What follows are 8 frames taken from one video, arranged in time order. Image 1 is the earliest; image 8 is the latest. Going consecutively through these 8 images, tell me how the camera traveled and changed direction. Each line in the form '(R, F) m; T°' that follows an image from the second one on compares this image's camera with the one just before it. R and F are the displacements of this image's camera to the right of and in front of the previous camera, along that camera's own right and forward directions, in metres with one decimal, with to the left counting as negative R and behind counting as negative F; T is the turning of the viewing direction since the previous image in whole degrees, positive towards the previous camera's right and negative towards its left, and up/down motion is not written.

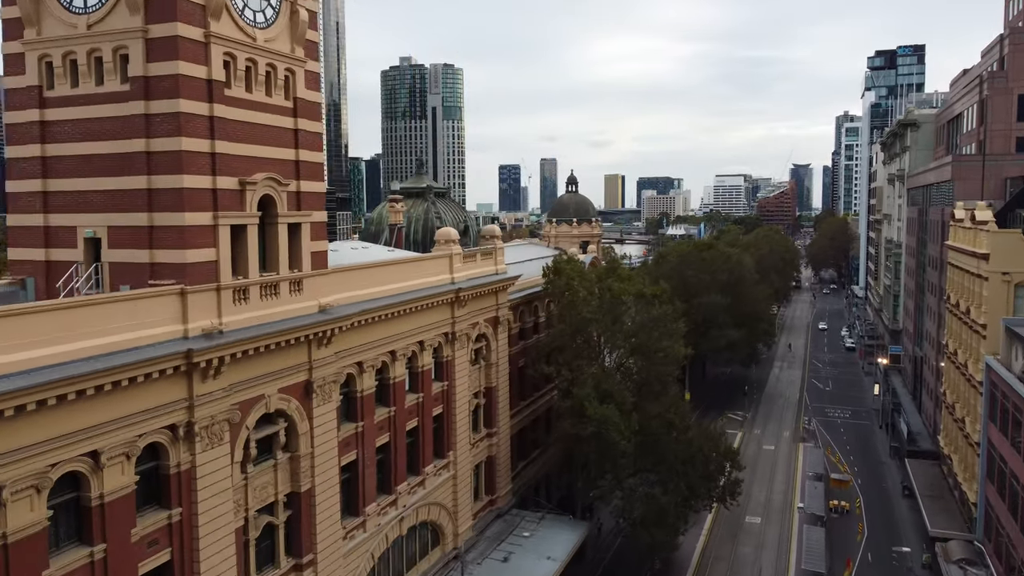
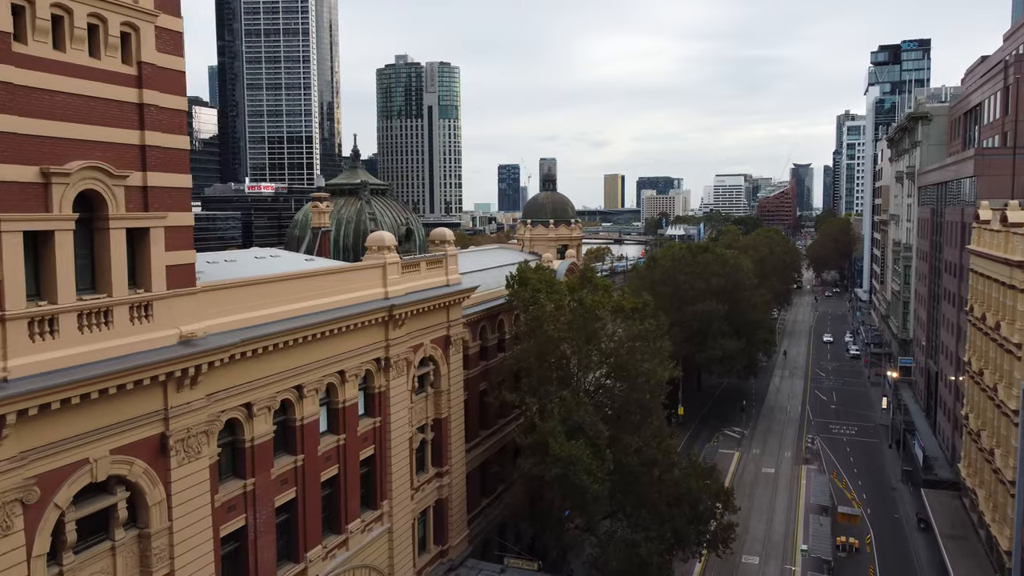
(+1.6, +4.8) m; 0°
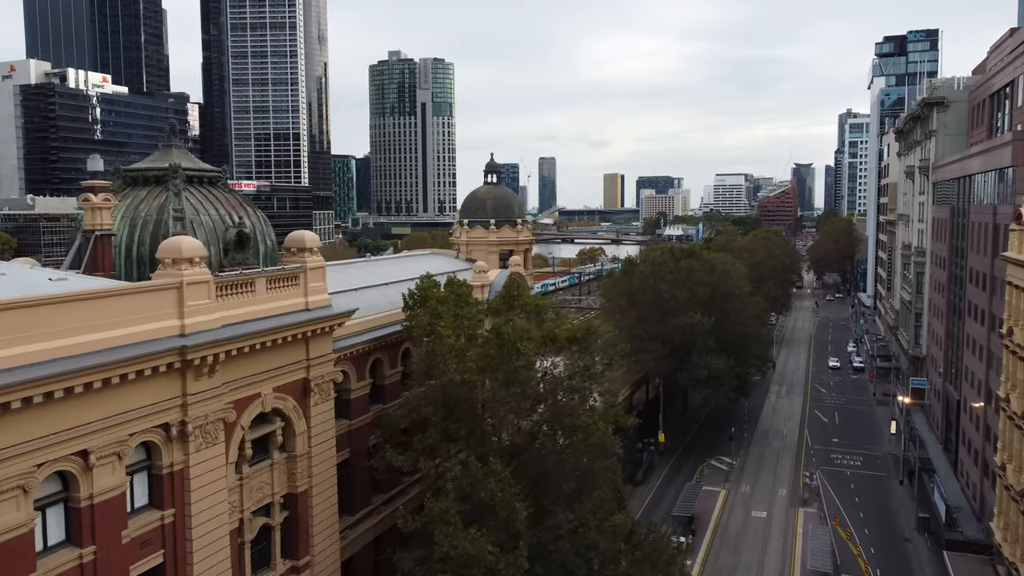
(+2.9, +7.5) m; 0°
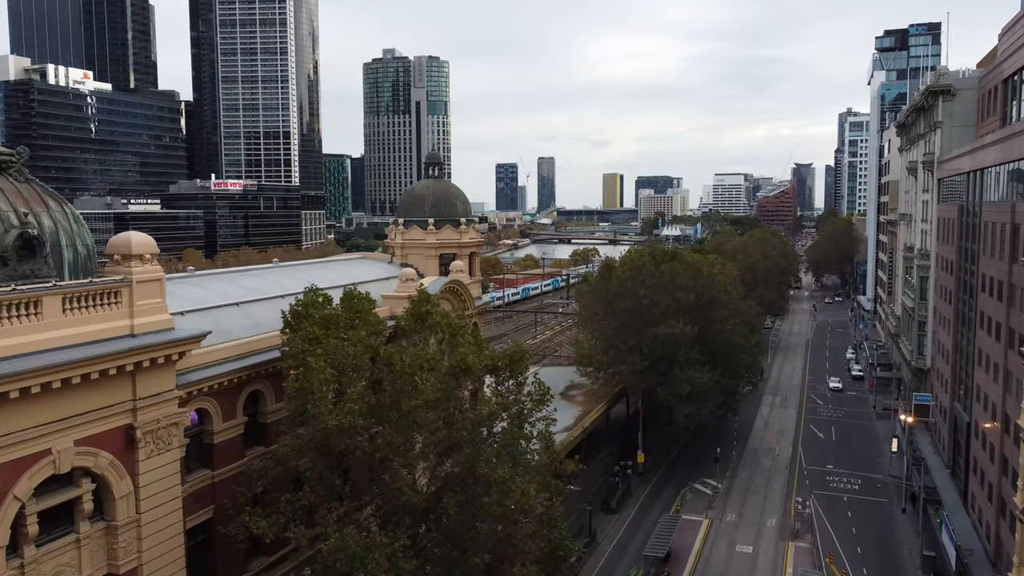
(+2.1, +4.6) m; 0°
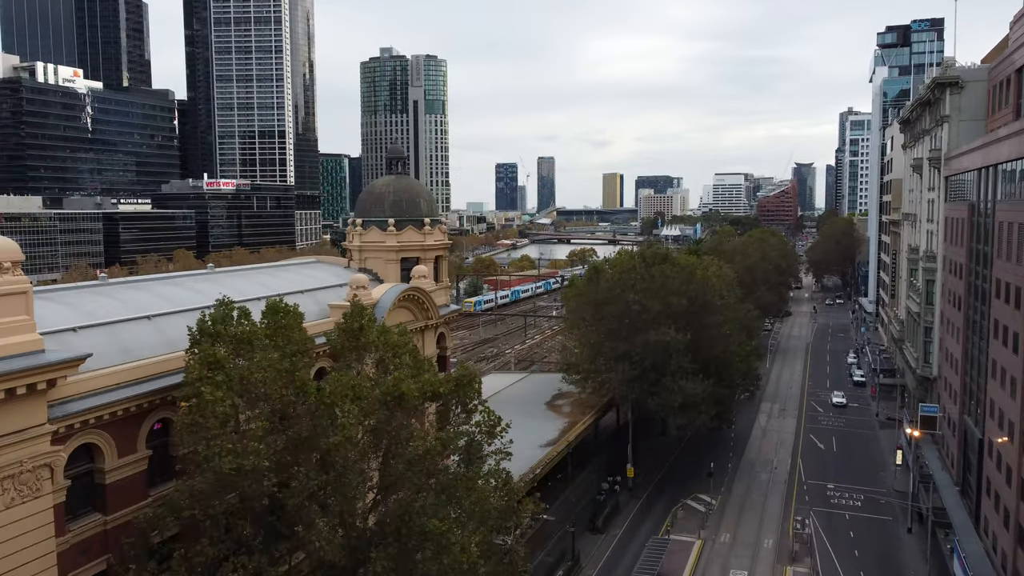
(+1.0, +2.7) m; 0°
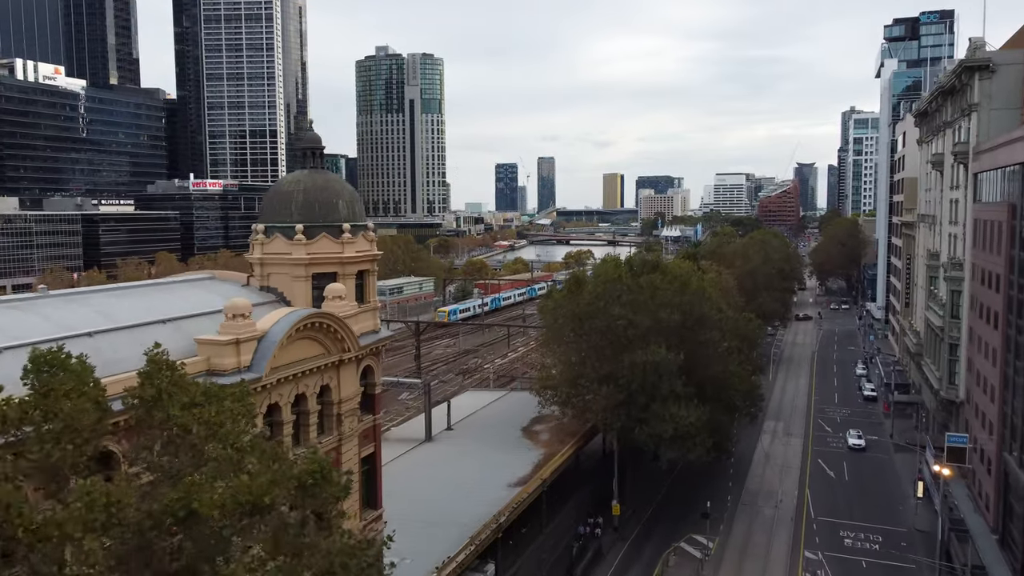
(+1.6, +5.5) m; 0°
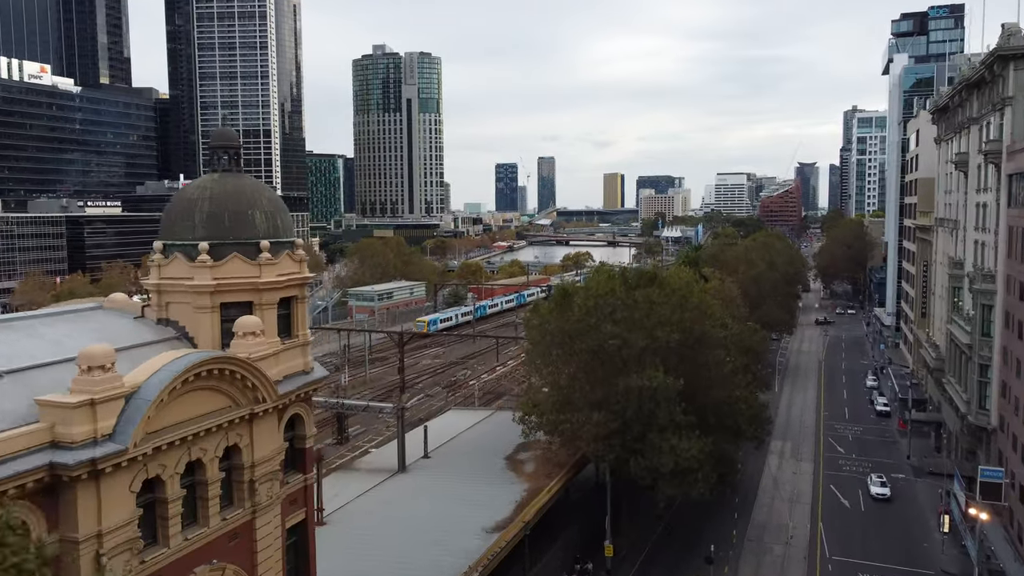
(+0.9, +4.2) m; 0°
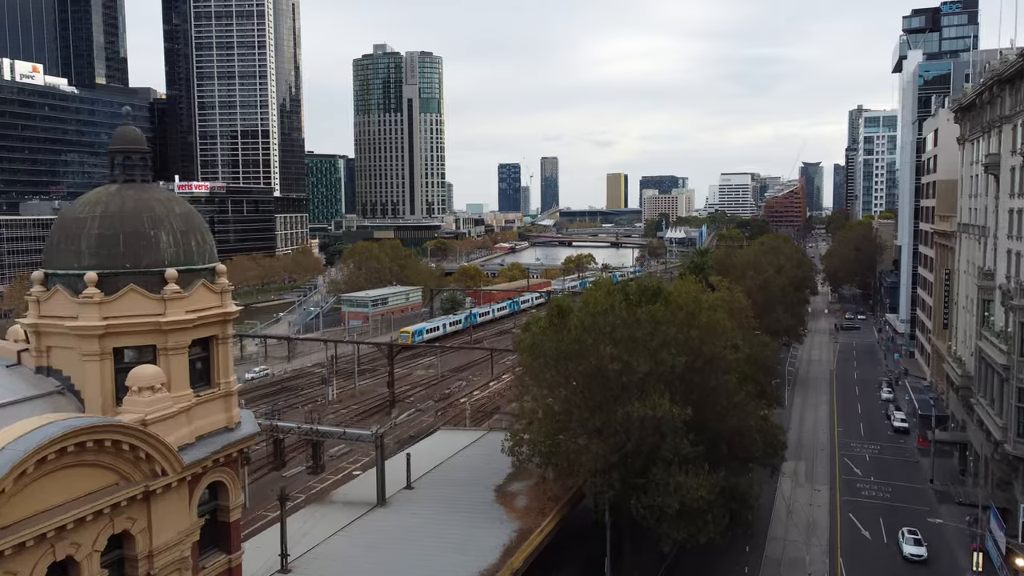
(+0.6, +3.5) m; 0°
